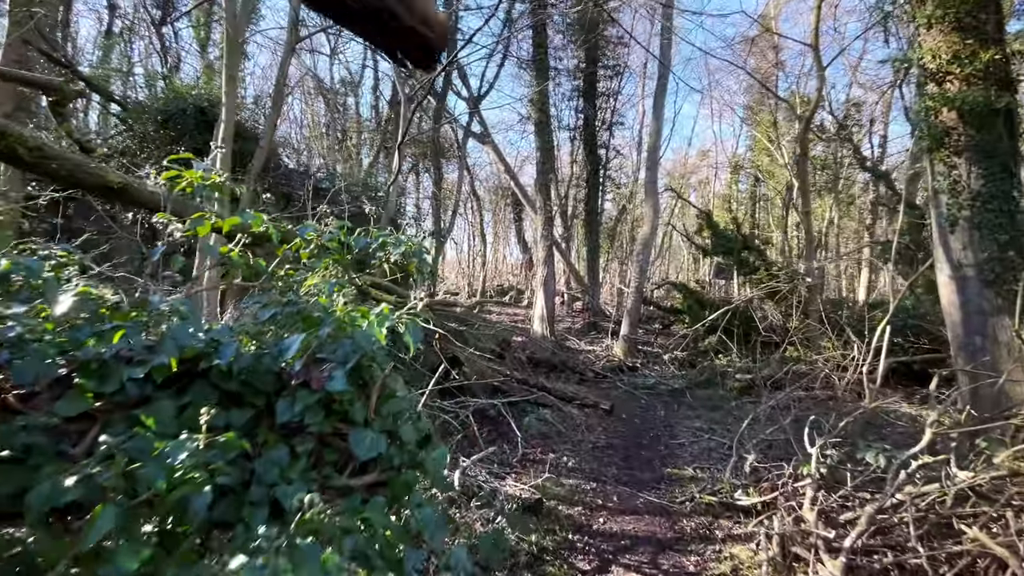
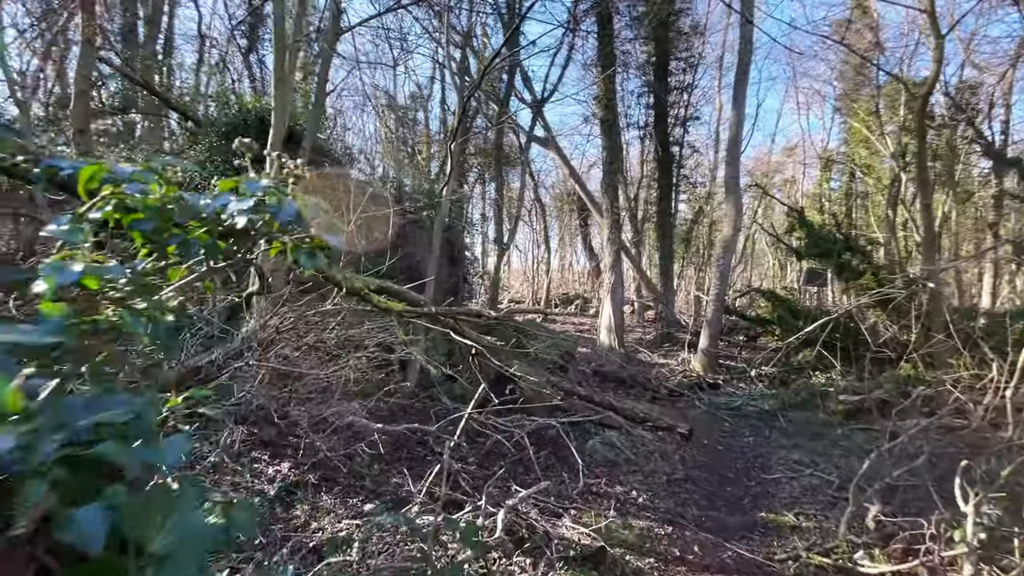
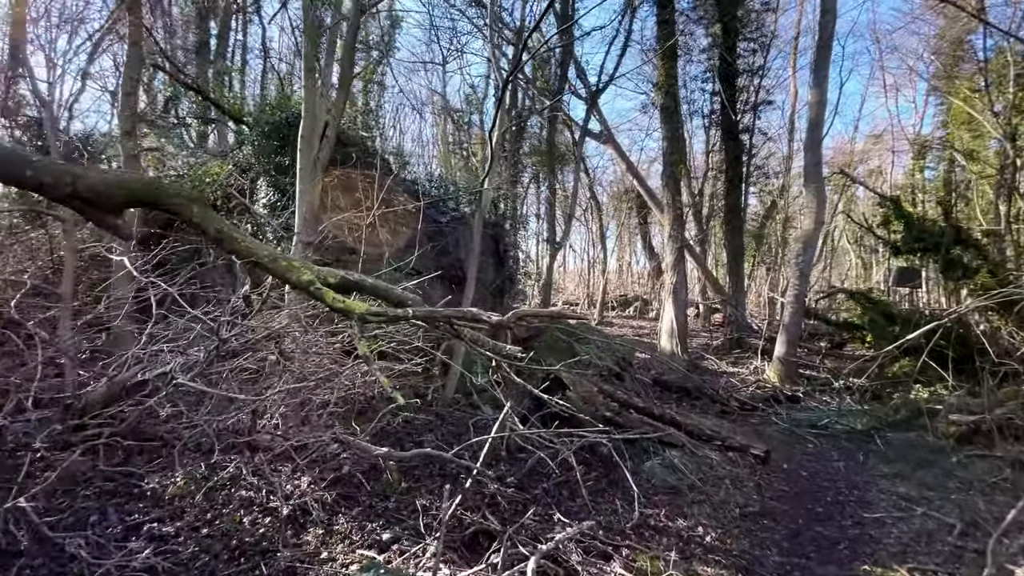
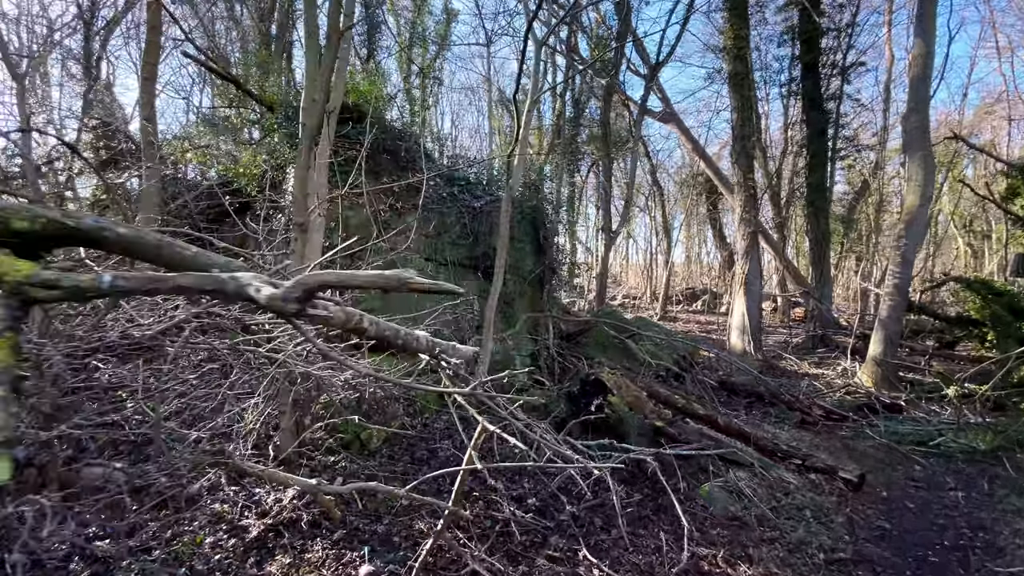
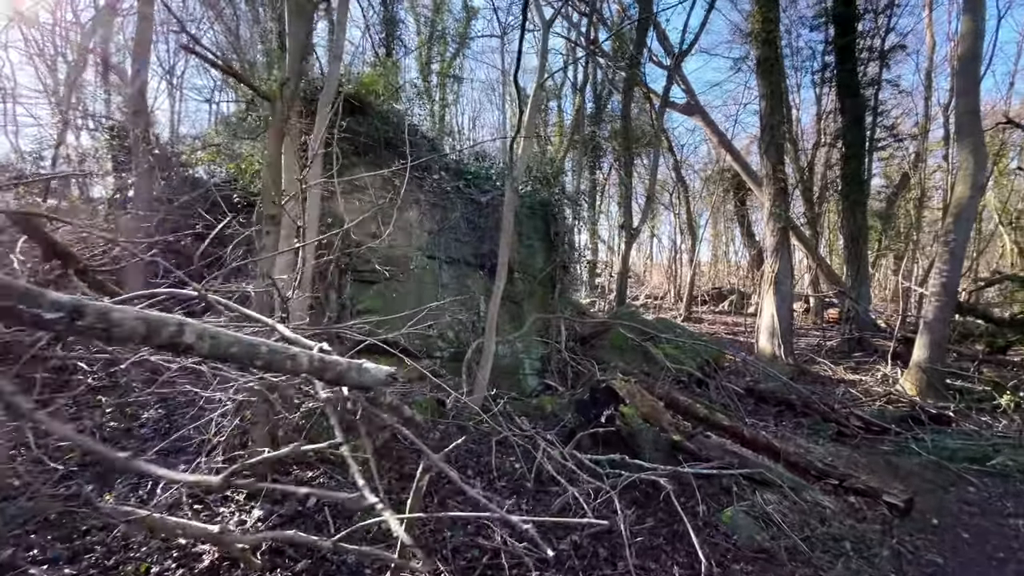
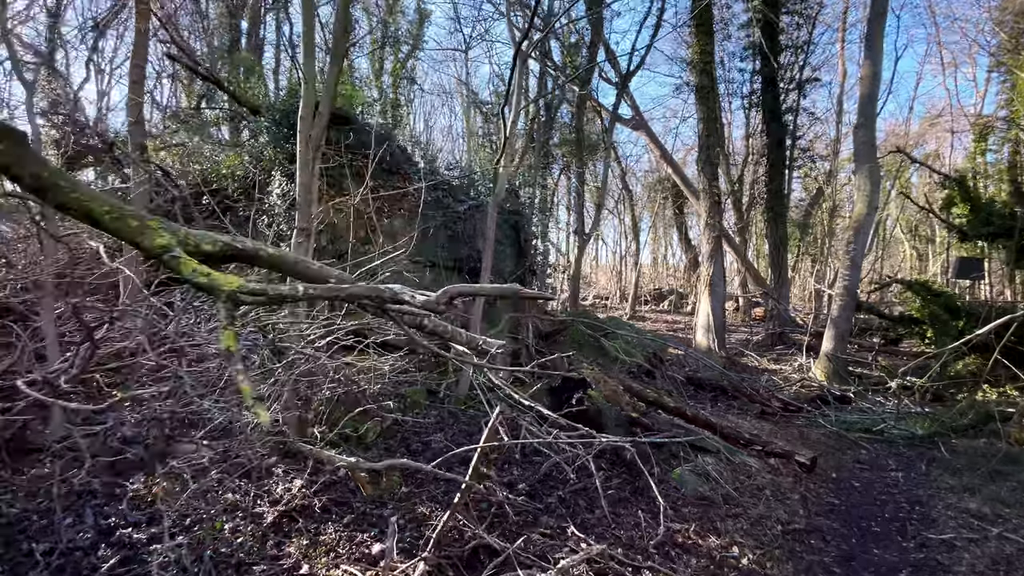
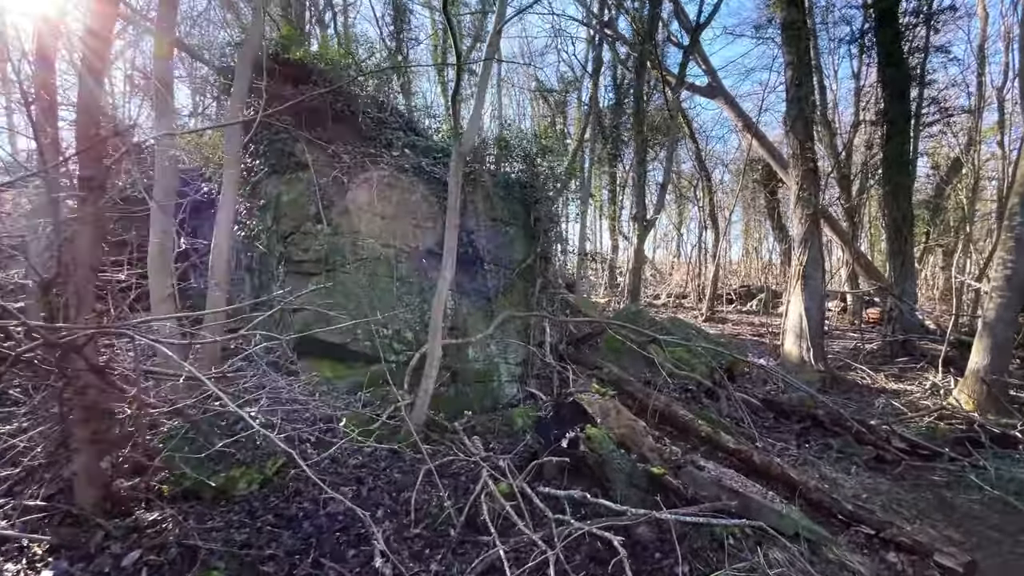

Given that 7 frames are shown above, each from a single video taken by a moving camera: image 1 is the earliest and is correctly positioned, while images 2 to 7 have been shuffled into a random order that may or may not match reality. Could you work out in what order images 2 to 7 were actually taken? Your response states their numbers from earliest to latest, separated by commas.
2, 3, 6, 4, 5, 7
